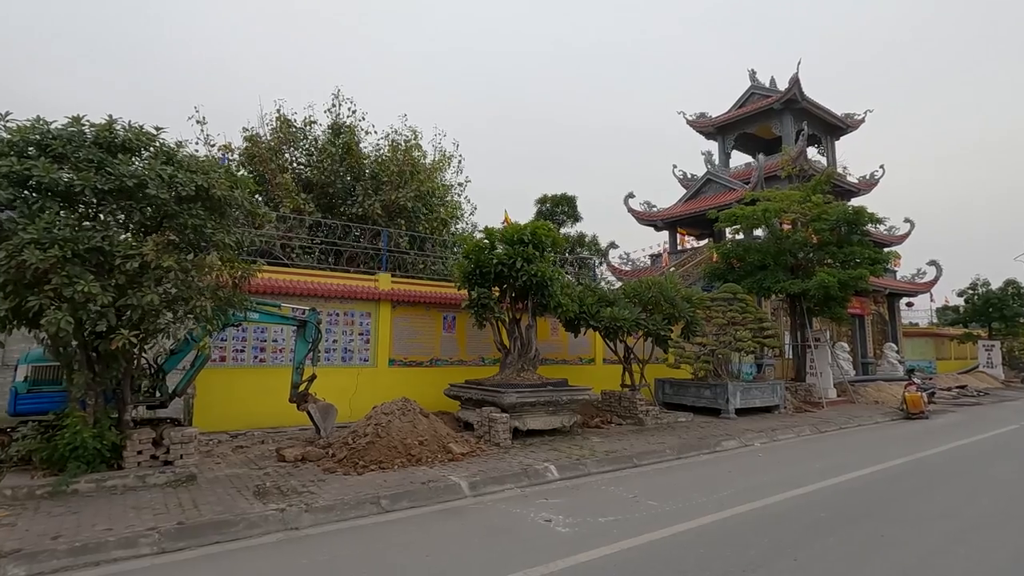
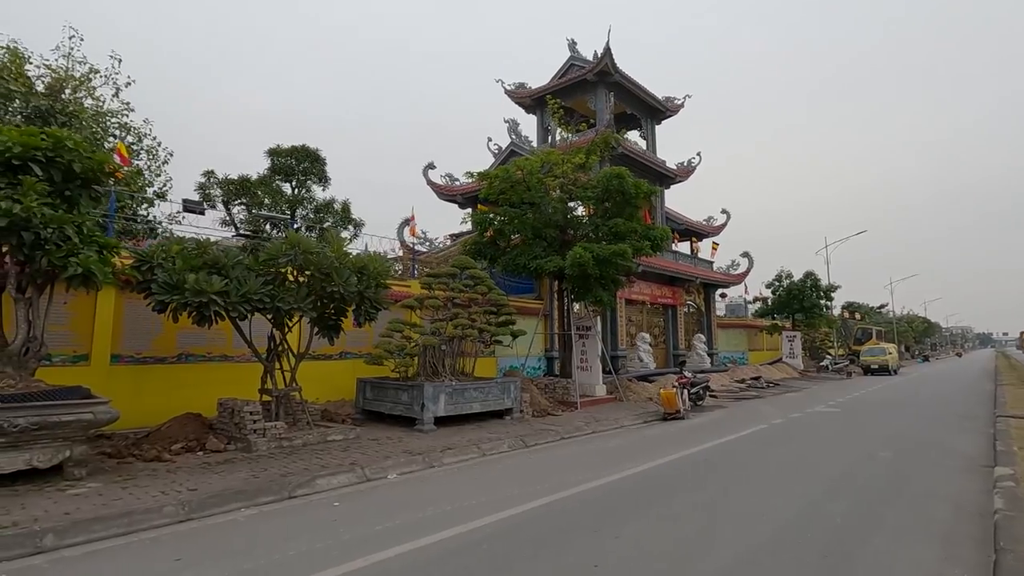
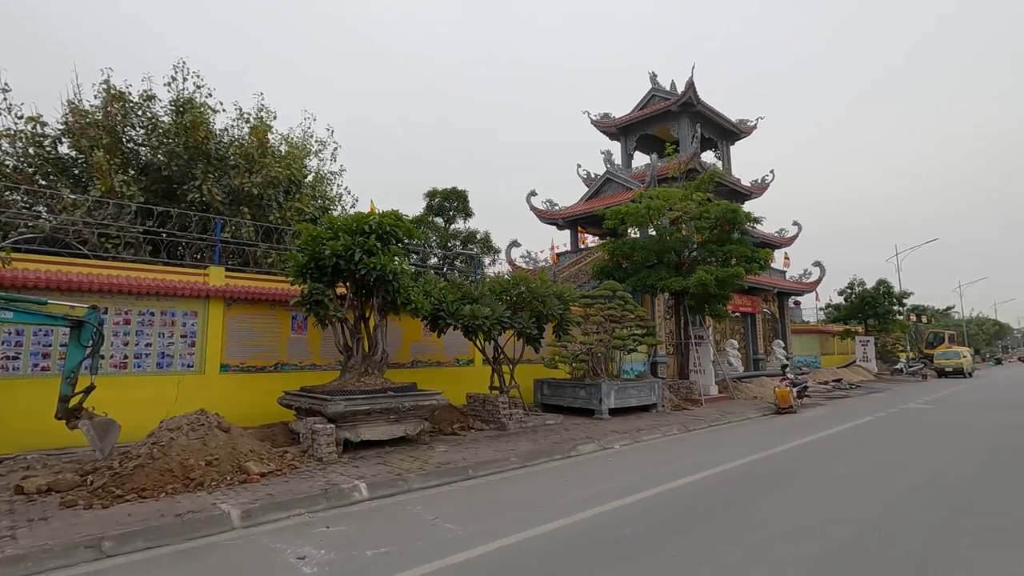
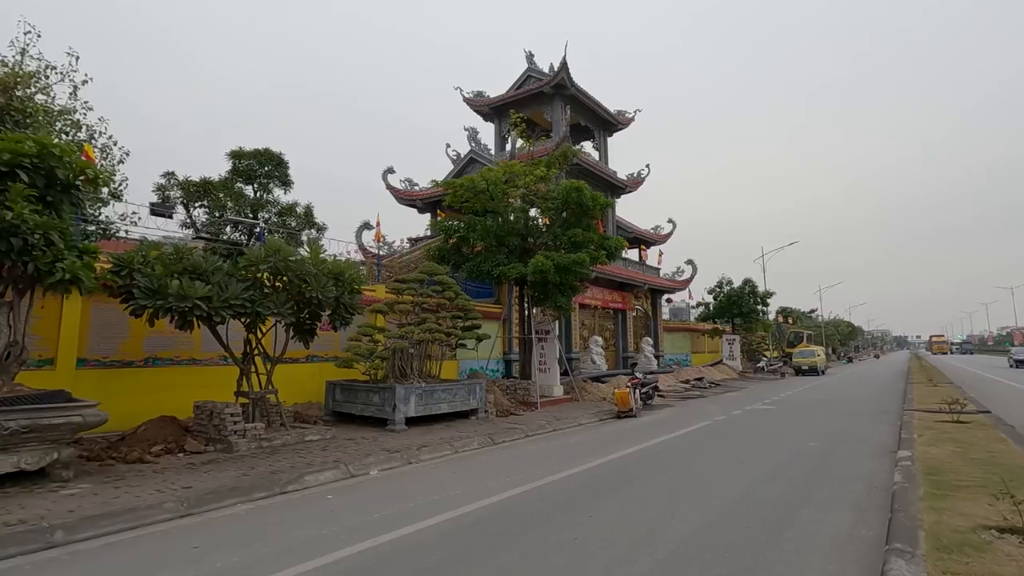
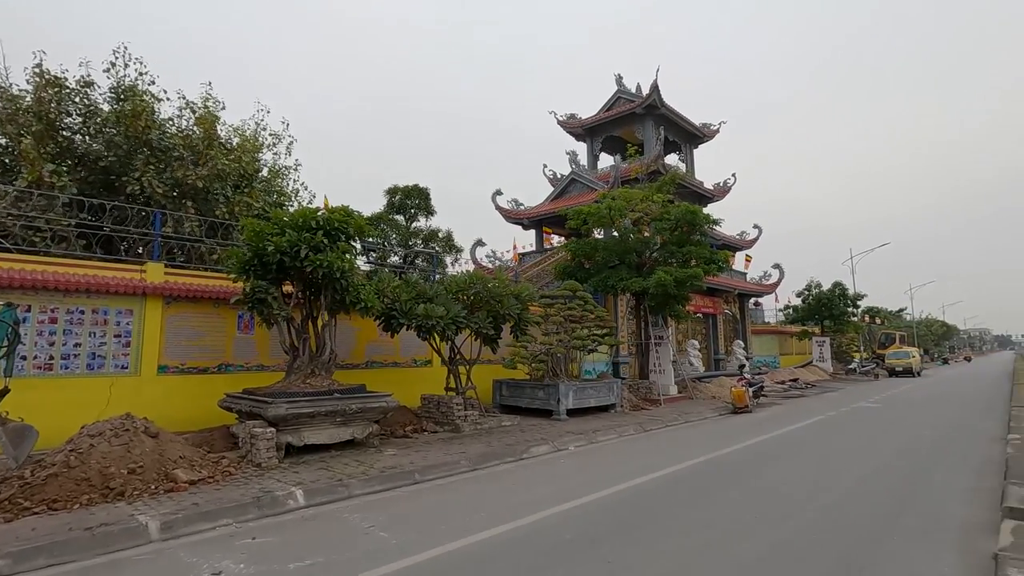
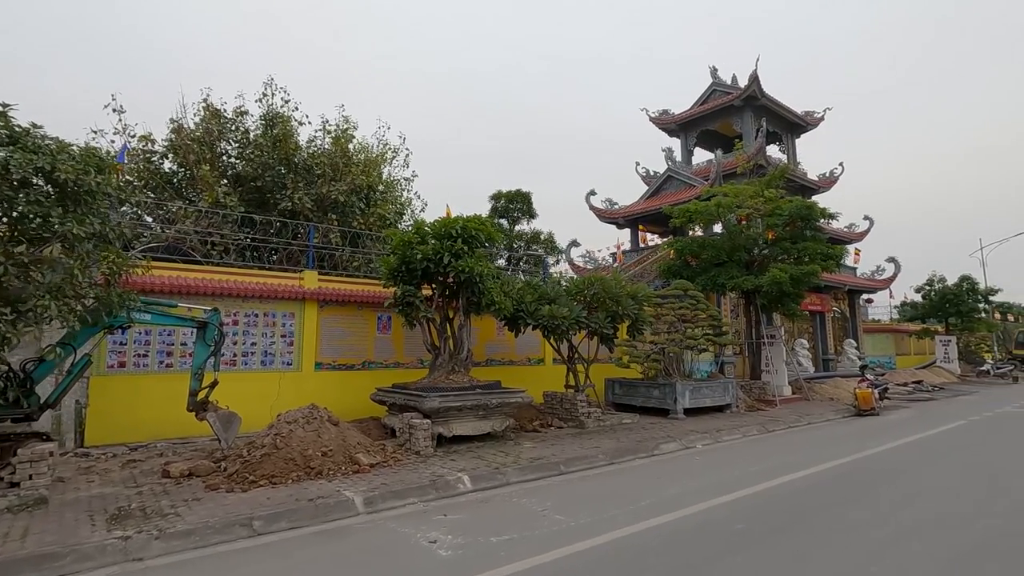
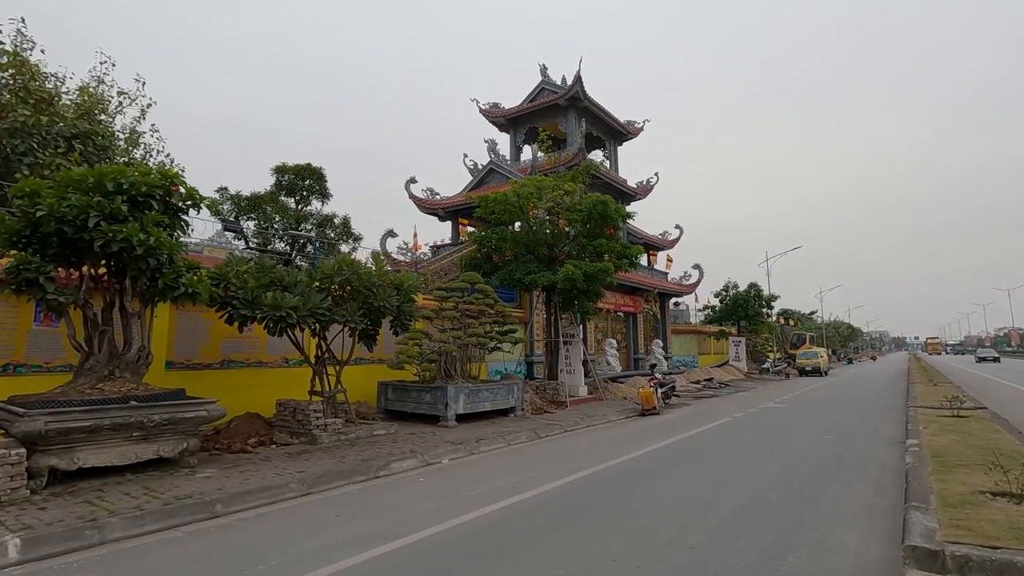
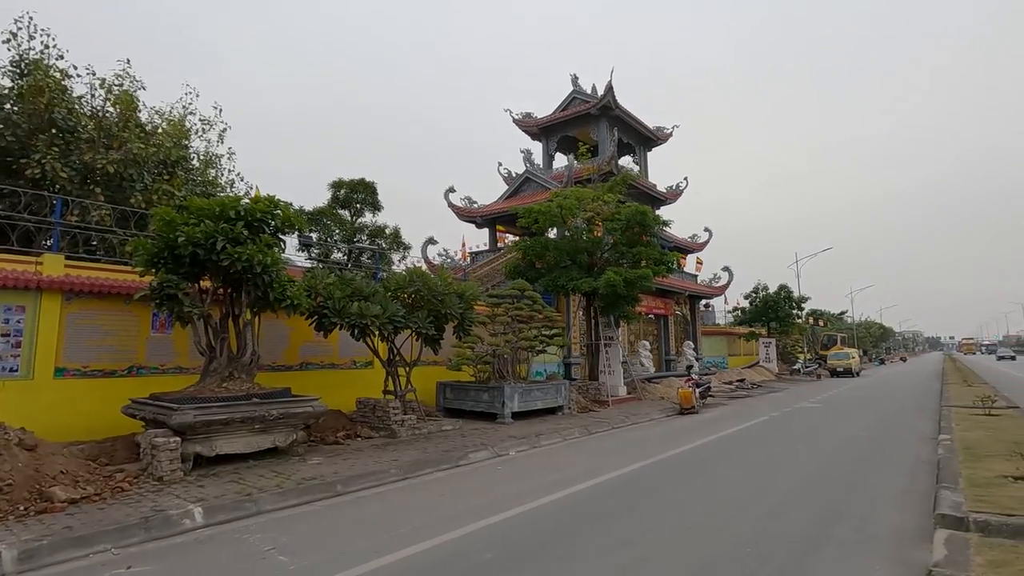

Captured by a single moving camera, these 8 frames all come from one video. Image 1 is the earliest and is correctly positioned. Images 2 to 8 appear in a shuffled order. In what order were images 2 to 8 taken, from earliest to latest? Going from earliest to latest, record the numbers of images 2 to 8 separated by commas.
6, 3, 5, 8, 7, 4, 2
